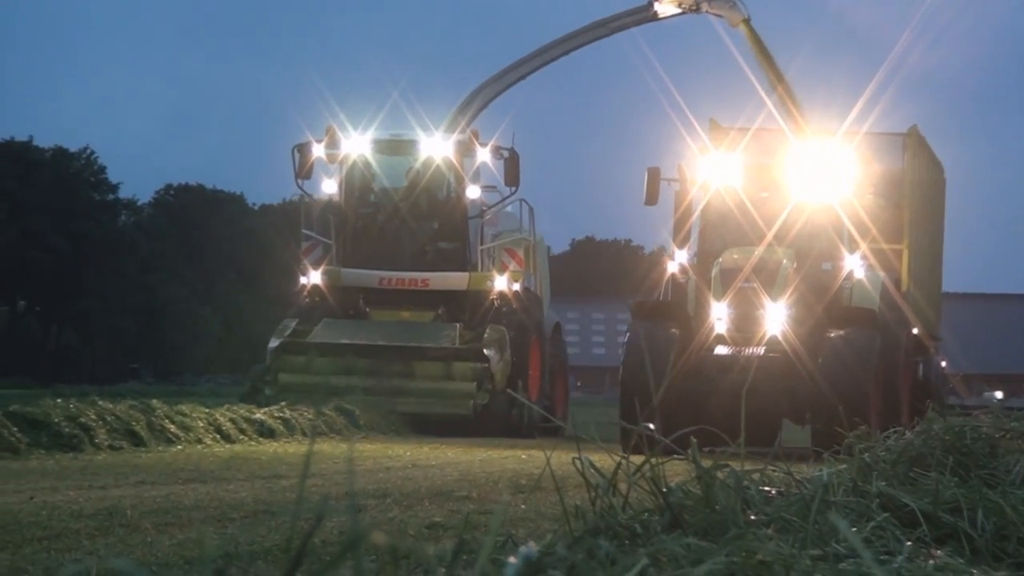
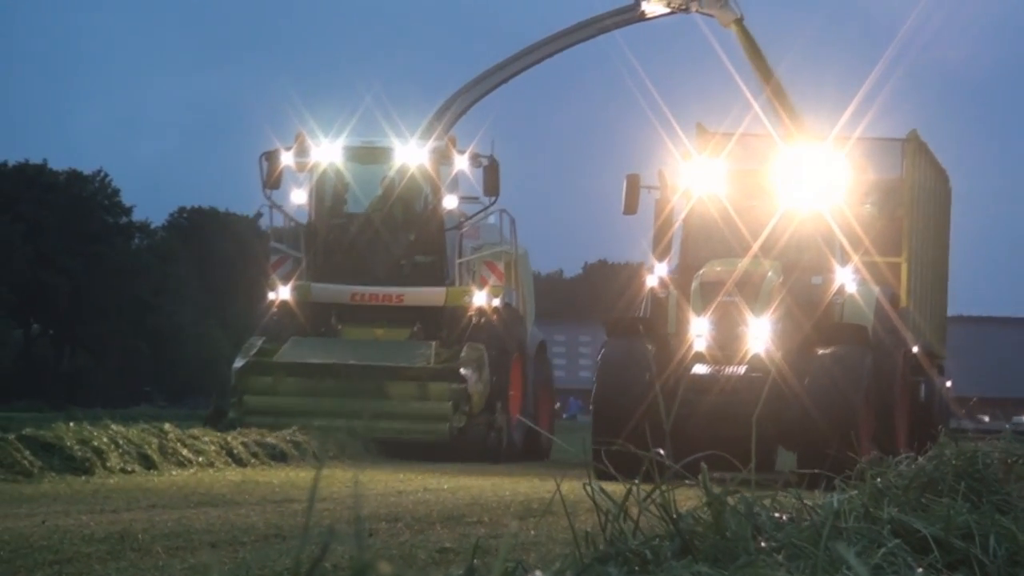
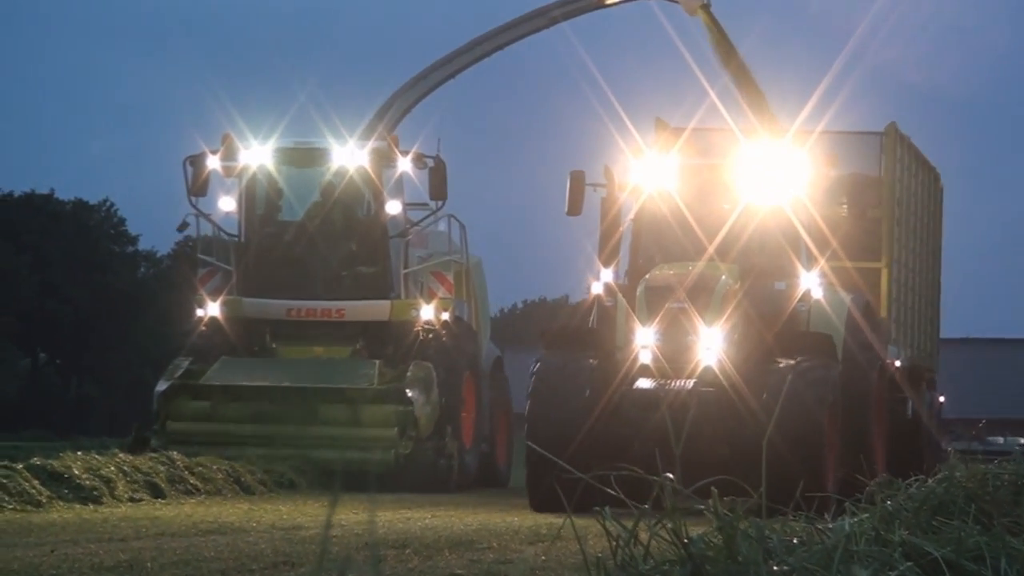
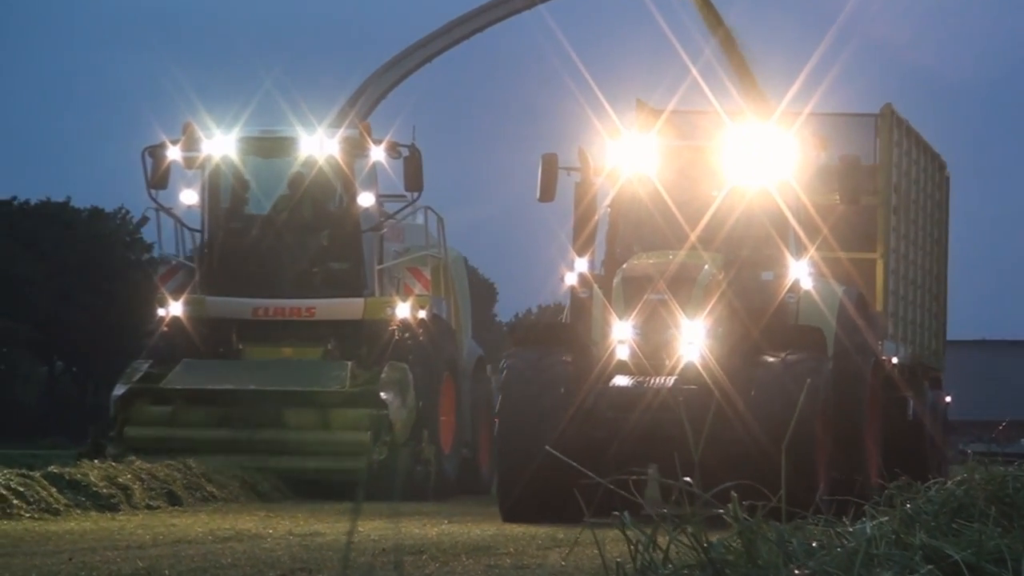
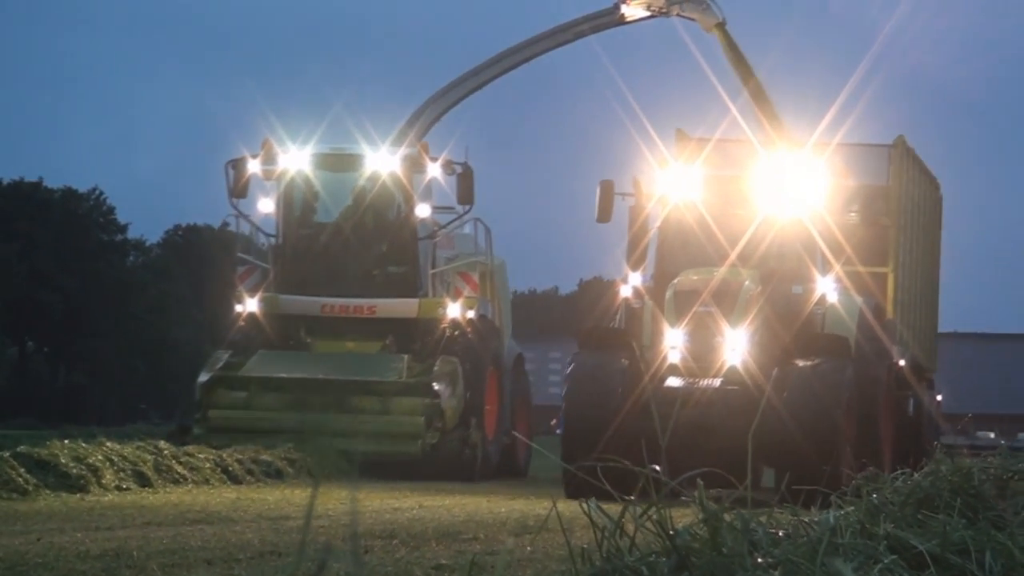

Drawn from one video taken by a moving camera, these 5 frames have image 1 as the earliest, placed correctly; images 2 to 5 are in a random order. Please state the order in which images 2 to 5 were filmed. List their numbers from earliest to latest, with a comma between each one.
2, 5, 3, 4
